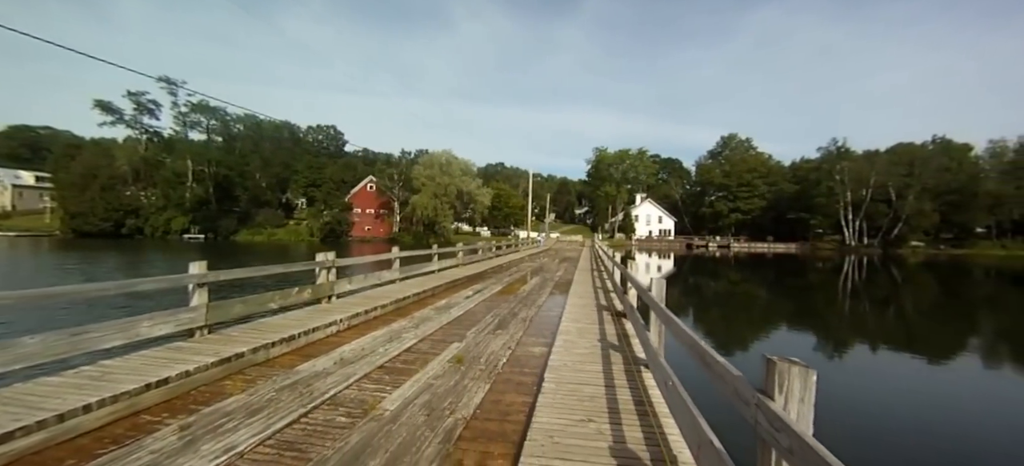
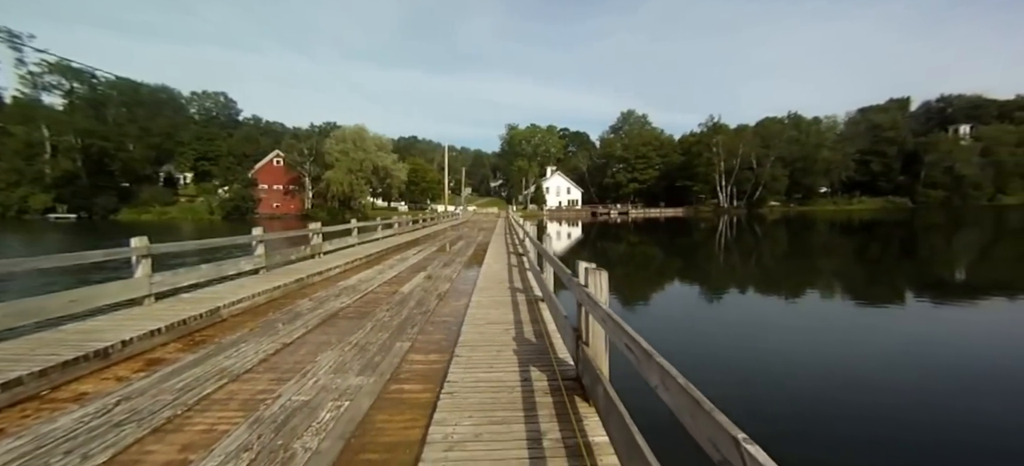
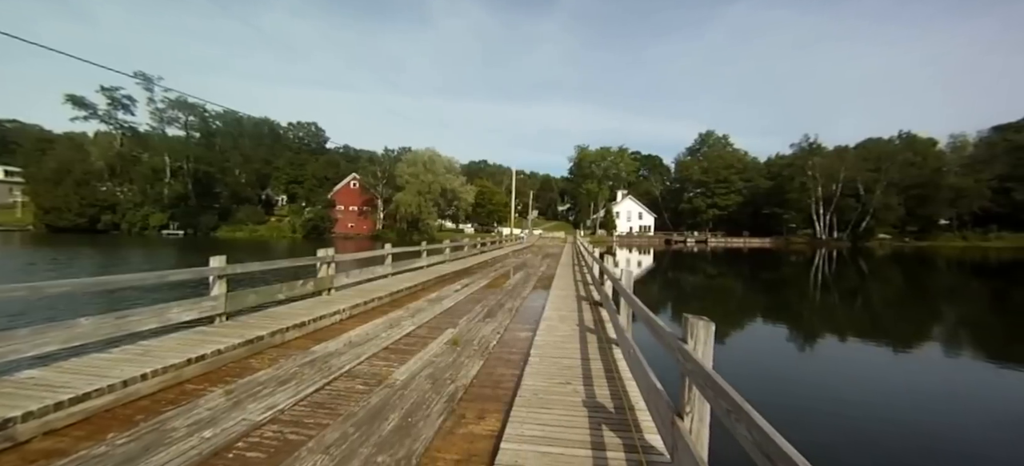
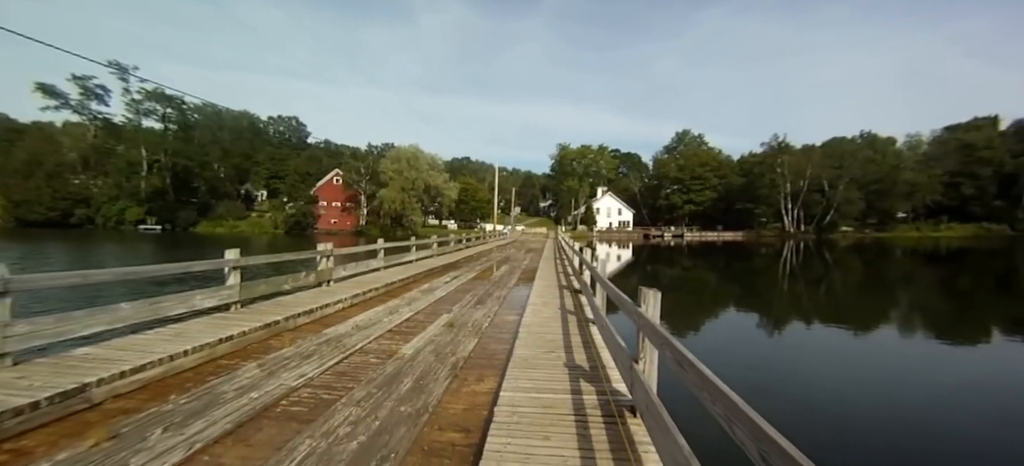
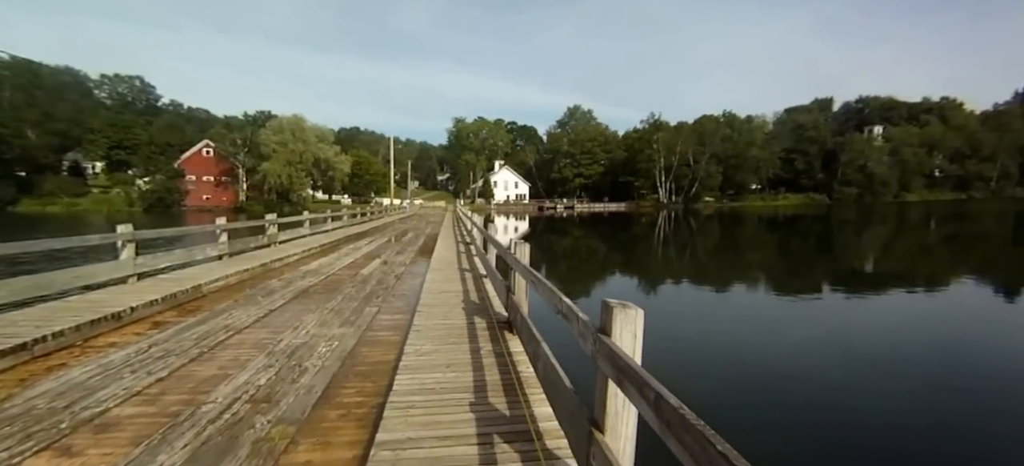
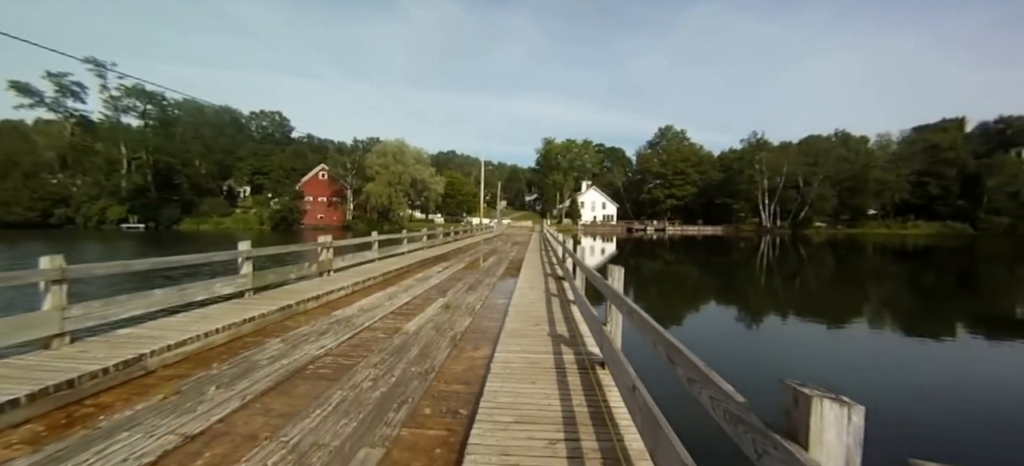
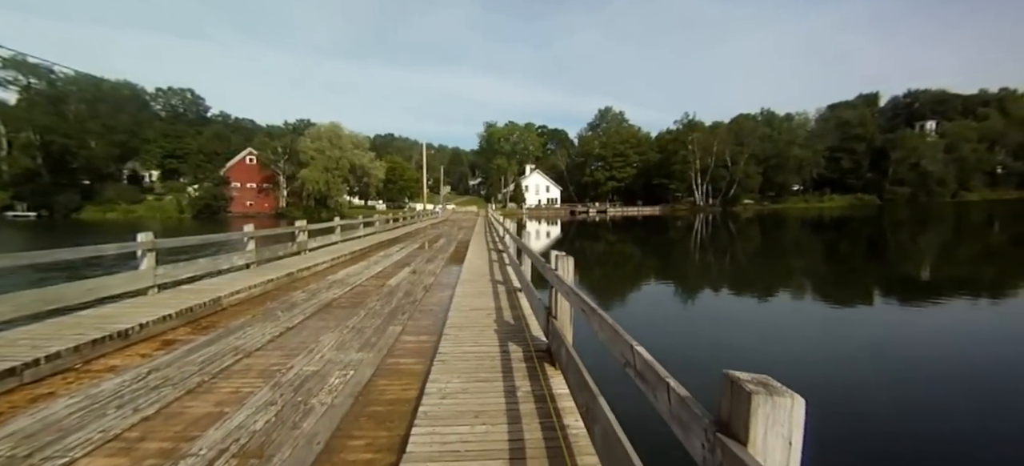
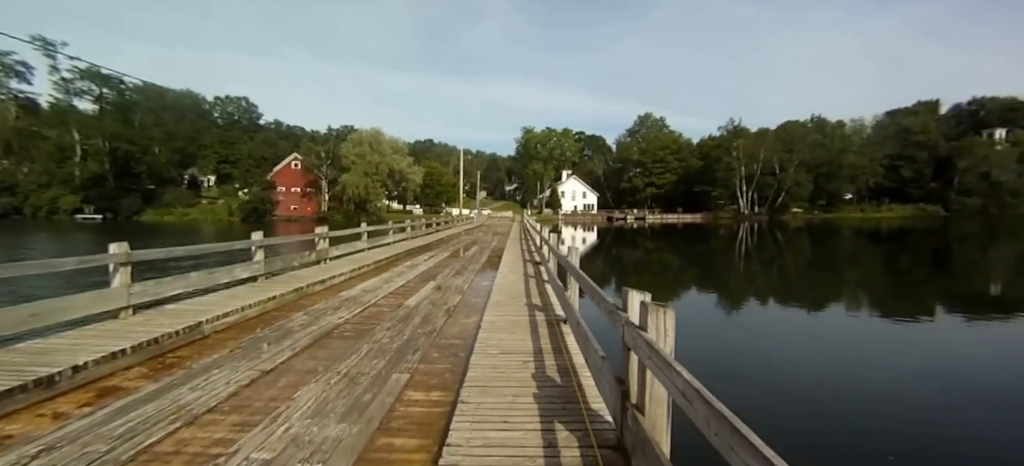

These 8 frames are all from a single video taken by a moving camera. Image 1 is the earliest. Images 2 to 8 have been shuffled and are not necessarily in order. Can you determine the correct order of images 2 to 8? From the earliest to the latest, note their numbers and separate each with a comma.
3, 4, 6, 8, 2, 7, 5
